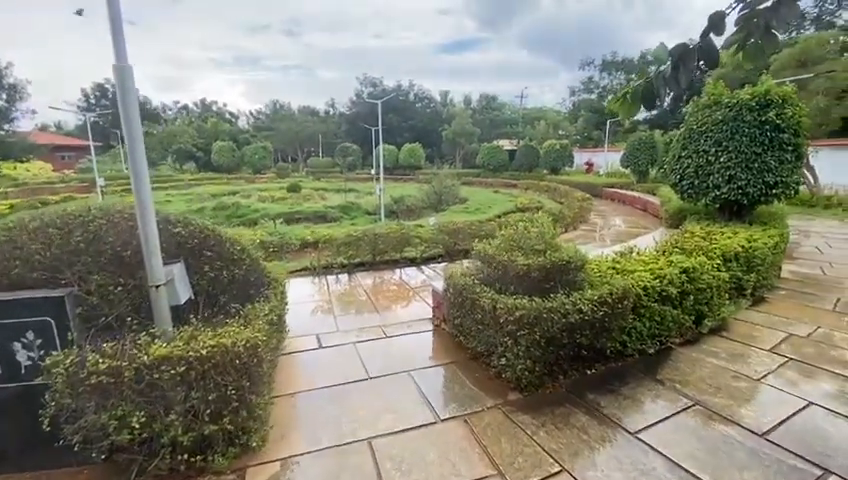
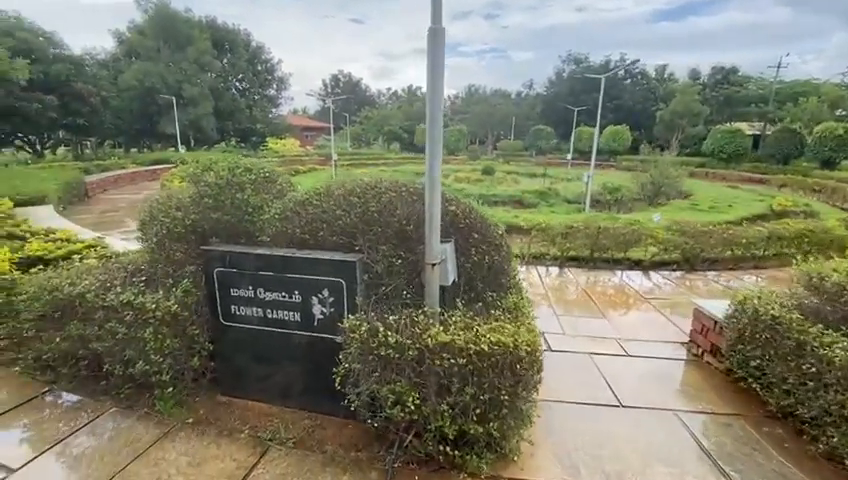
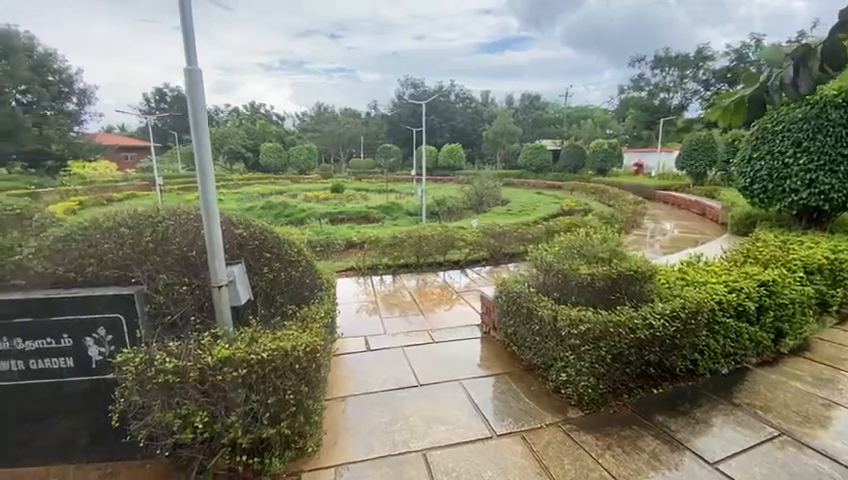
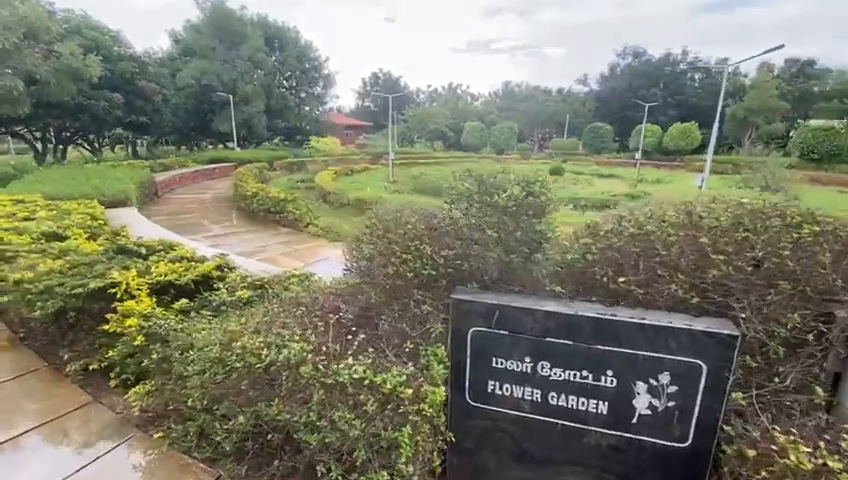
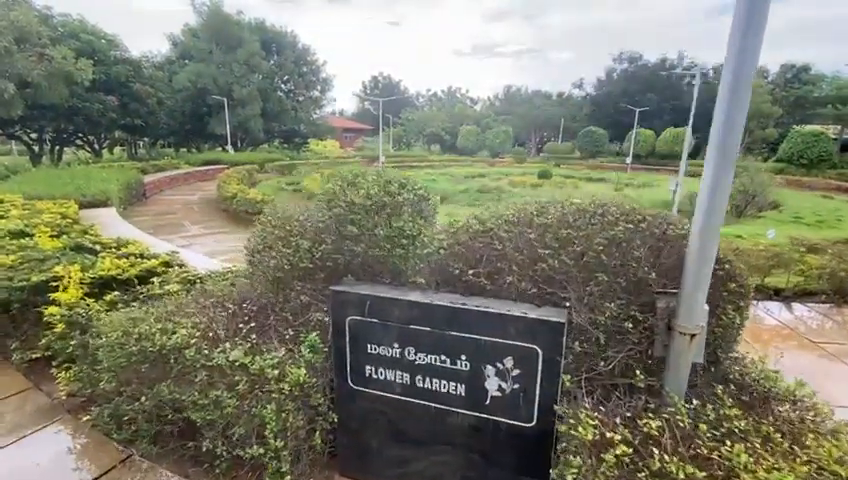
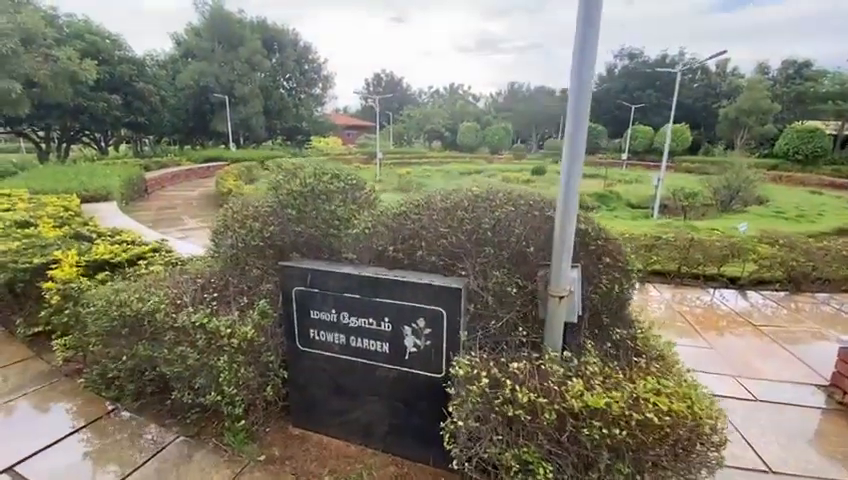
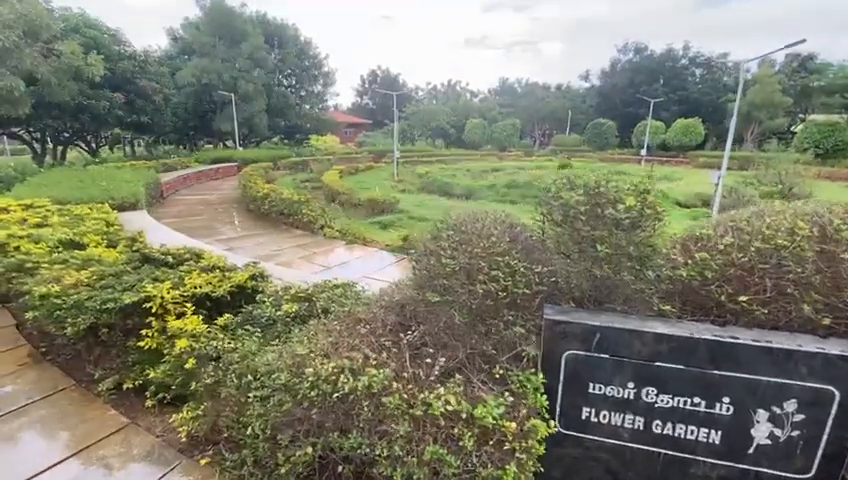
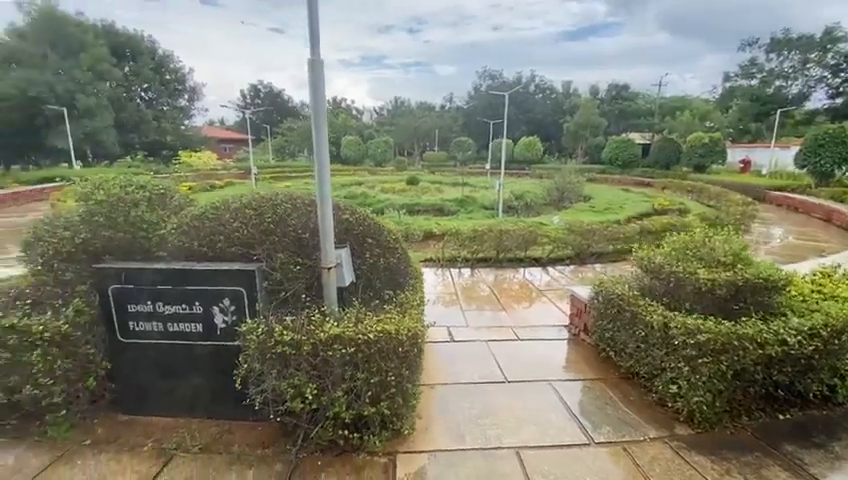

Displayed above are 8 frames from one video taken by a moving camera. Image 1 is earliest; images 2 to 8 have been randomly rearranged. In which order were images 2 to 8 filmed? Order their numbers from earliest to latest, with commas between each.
3, 8, 2, 6, 5, 4, 7
